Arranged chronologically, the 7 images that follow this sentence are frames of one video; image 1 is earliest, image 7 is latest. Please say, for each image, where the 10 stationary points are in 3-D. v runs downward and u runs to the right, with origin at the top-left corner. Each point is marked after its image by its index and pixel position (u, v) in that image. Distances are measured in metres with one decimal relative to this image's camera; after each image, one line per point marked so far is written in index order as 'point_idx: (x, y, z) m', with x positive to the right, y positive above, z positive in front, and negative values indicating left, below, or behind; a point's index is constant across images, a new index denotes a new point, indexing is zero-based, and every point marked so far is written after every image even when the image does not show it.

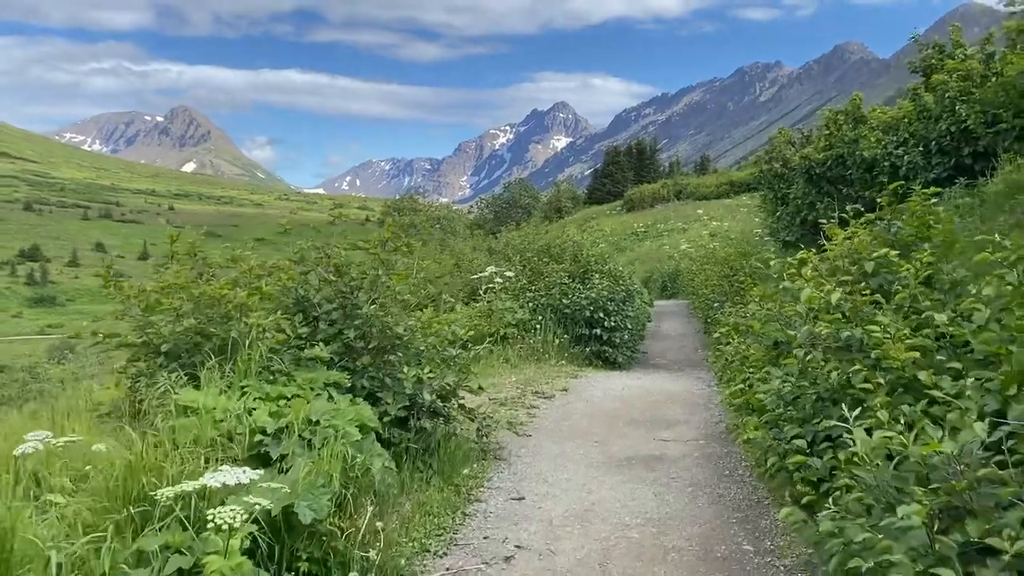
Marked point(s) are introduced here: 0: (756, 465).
0: (+2.0, -1.5, +7.2) m
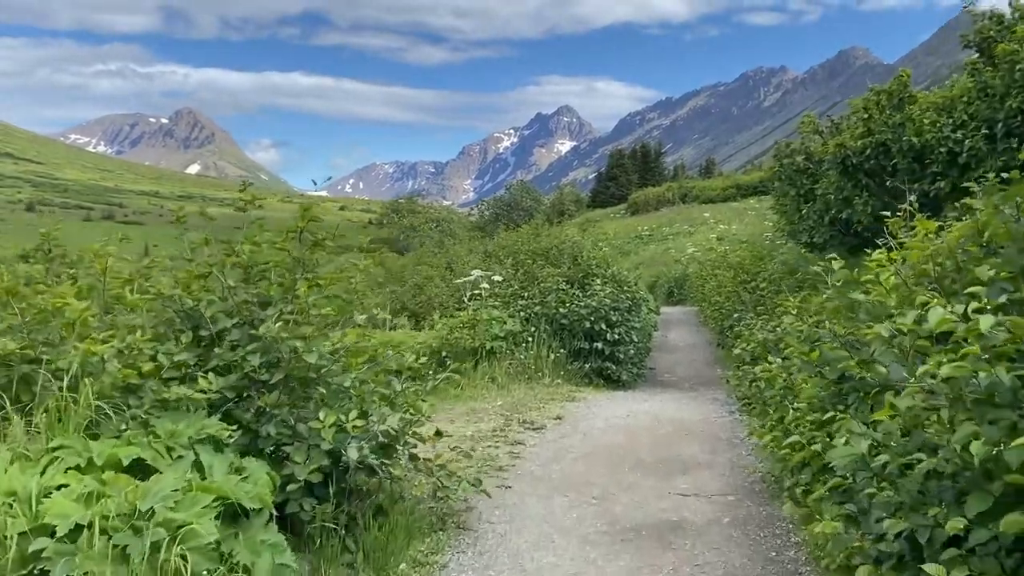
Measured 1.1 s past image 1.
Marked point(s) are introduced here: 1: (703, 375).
0: (+1.8, -1.5, +5.1) m
1: (+3.6, -1.6, +16.1) m
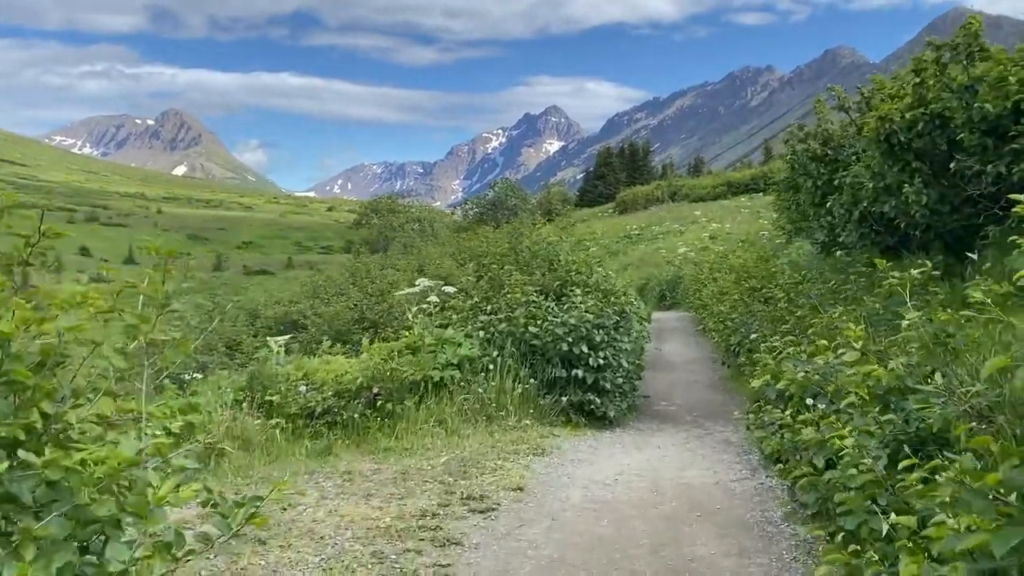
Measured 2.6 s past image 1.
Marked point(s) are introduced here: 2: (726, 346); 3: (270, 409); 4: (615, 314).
0: (+1.4, -1.7, +2.3) m
1: (+3.0, -1.8, +13.2) m
2: (+3.9, -1.0, +15.5) m
3: (-2.6, -1.3, +9.3) m
4: (+1.4, -0.3, +11.8) m
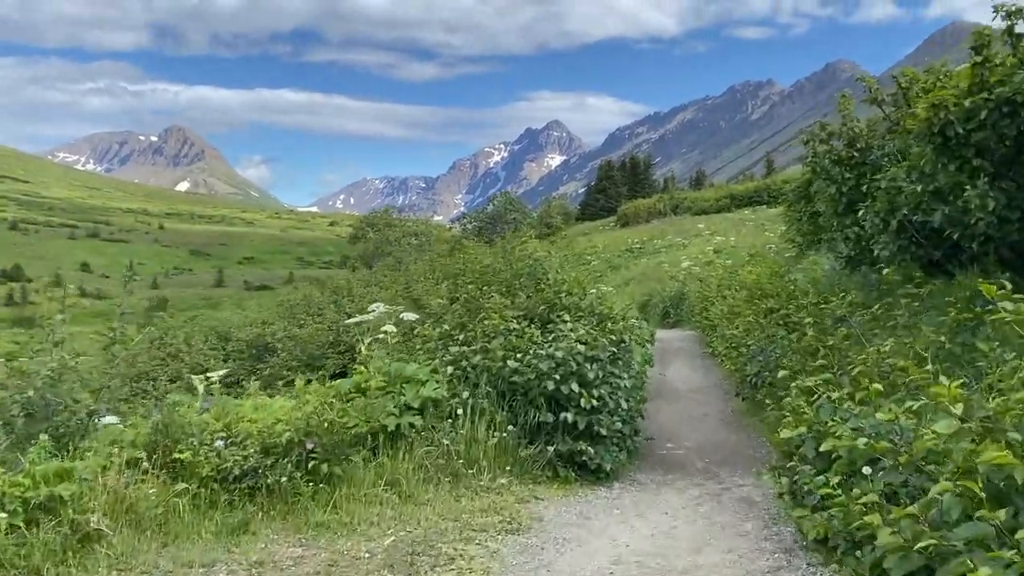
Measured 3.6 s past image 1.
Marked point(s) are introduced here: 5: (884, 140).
0: (+1.1, -1.8, +0.3) m
1: (+2.8, -2.1, +11.3) m
2: (+3.6, -1.4, +13.6) m
3: (-2.9, -1.6, +7.4) m
4: (+1.1, -0.6, +9.9) m
5: (+5.7, +2.3, +13.2) m
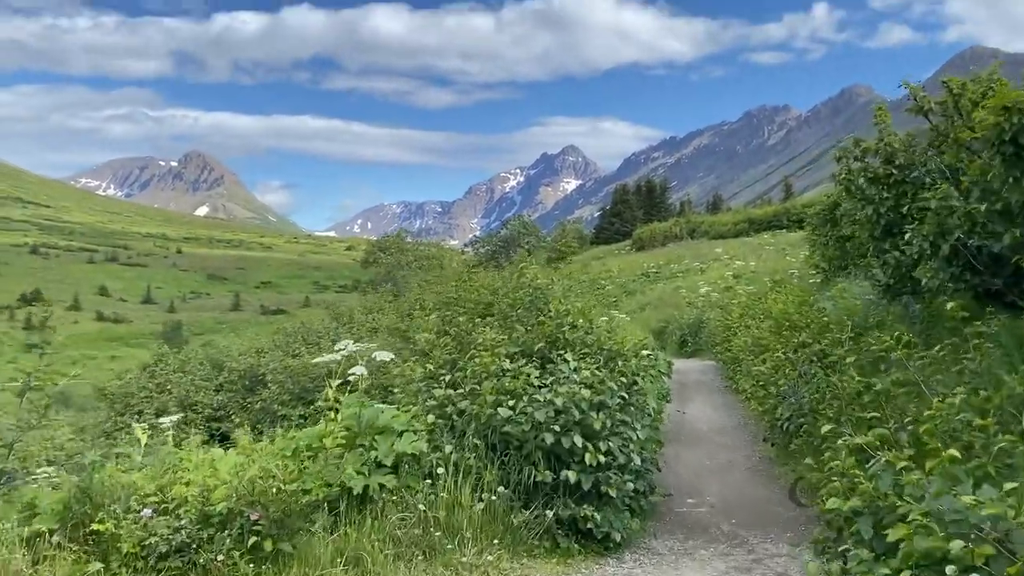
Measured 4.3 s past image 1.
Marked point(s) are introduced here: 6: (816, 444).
0: (+0.9, -1.9, -1.0) m
1: (+2.7, -2.5, +9.9) m
2: (+3.6, -1.8, +12.2) m
3: (-3.0, -1.8, +6.1) m
4: (+1.1, -1.0, +8.6) m
5: (+5.7, +1.8, +11.9) m
6: (+3.3, -1.7, +9.5) m
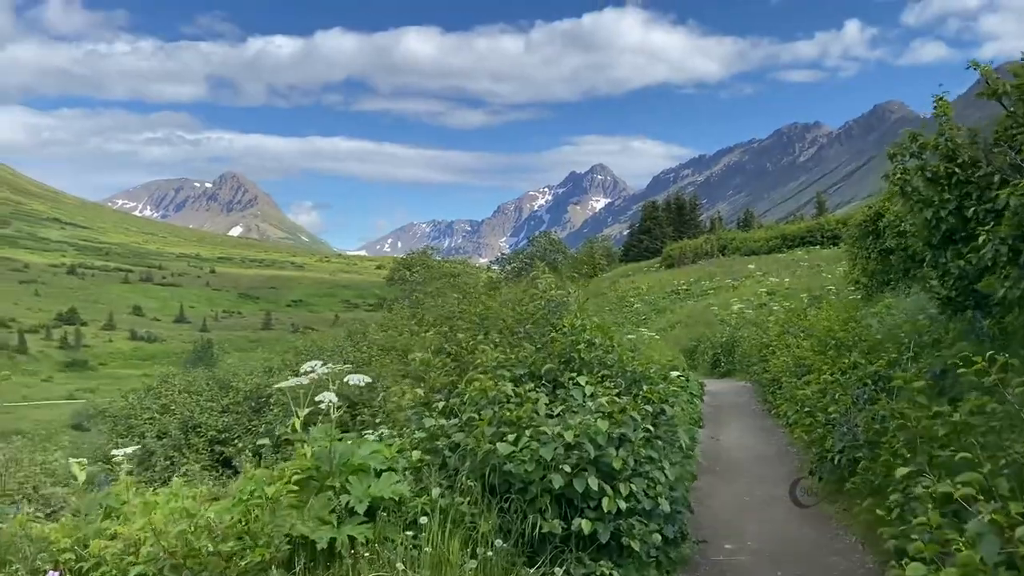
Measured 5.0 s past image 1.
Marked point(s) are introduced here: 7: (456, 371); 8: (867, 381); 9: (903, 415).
0: (+0.6, -1.8, -2.3) m
1: (+2.8, -2.6, +8.5) m
2: (+3.8, -2.0, +10.8) m
3: (-3.0, -1.9, +4.9) m
4: (+1.1, -1.1, +7.2) m
5: (+5.9, +1.7, +10.5) m
6: (+3.4, -1.8, +8.0) m
7: (-0.5, -0.7, +7.9) m
8: (+4.1, -1.1, +9.9) m
9: (+3.5, -1.1, +7.6) m
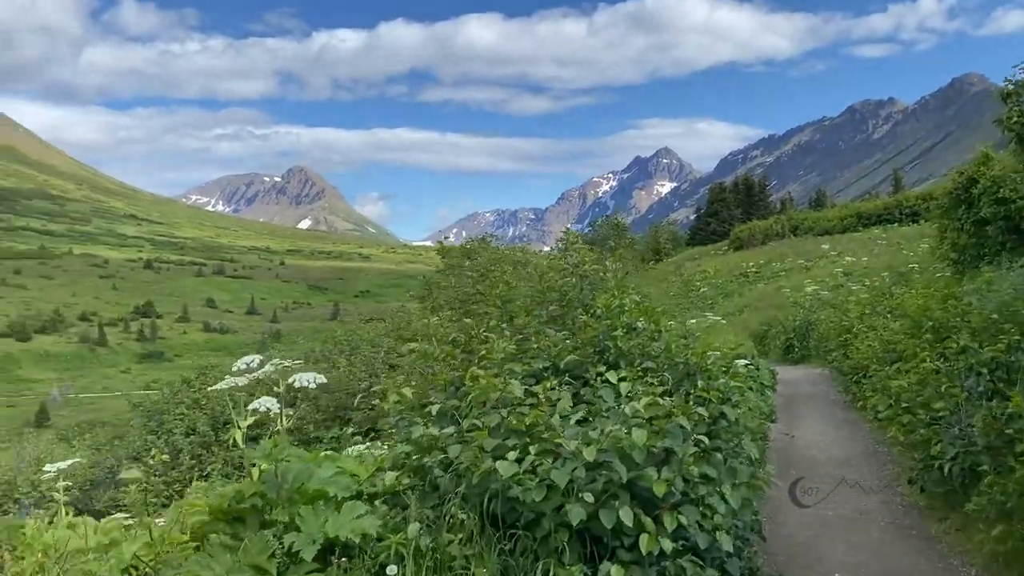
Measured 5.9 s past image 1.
0: (0.0, -1.7, -3.9) m
1: (+3.0, -2.3, +6.7) m
2: (+4.2, -1.7, +8.9) m
3: (-3.0, -1.8, +3.6) m
4: (+1.2, -0.8, +5.6) m
5: (+6.1, +2.0, +8.4) m
6: (+3.6, -1.6, +6.2) m
7: (-0.4, -0.5, +6.4) m
8: (+4.3, -0.8, +8.0) m
9: (+3.6, -0.8, +5.7) m
